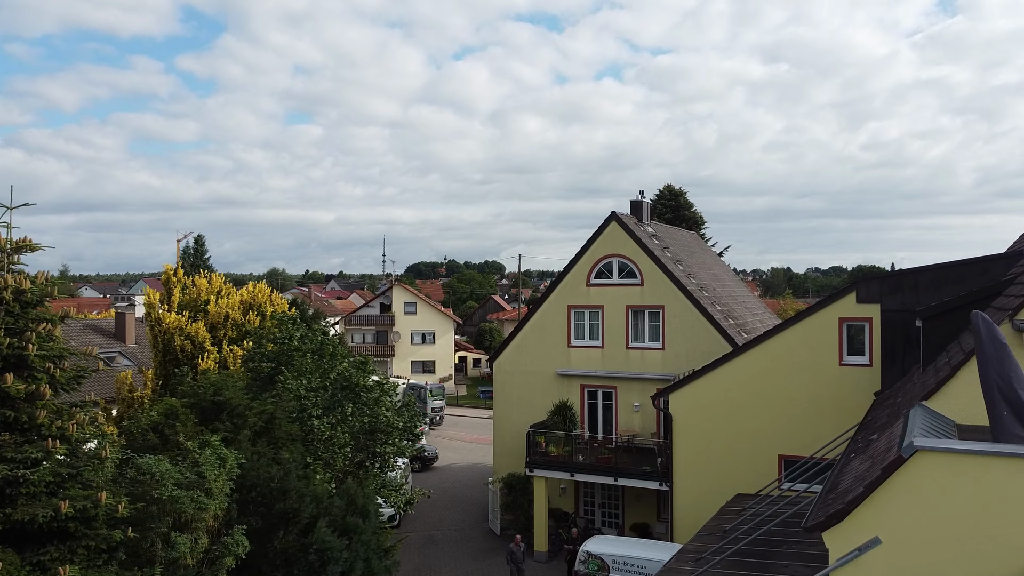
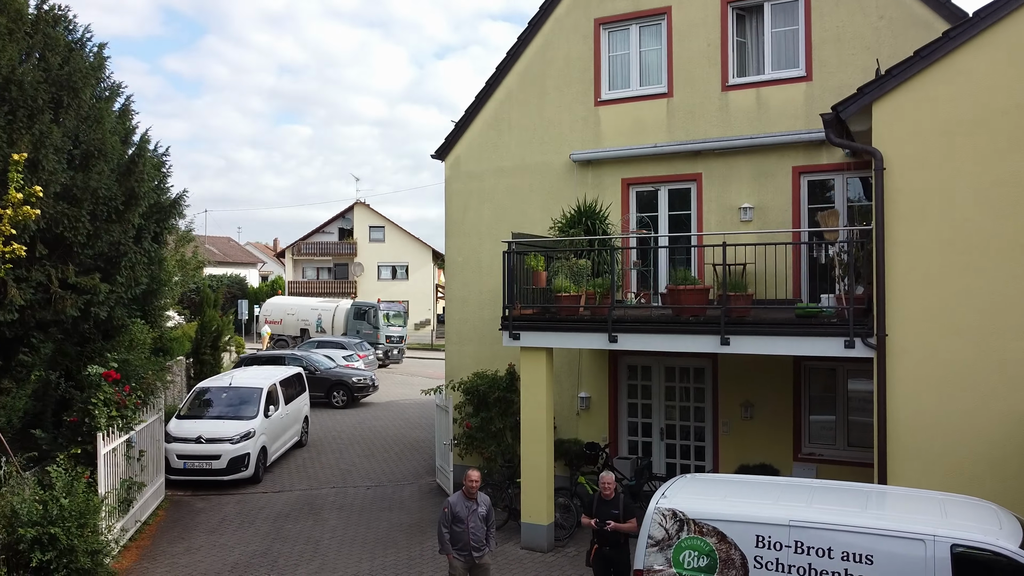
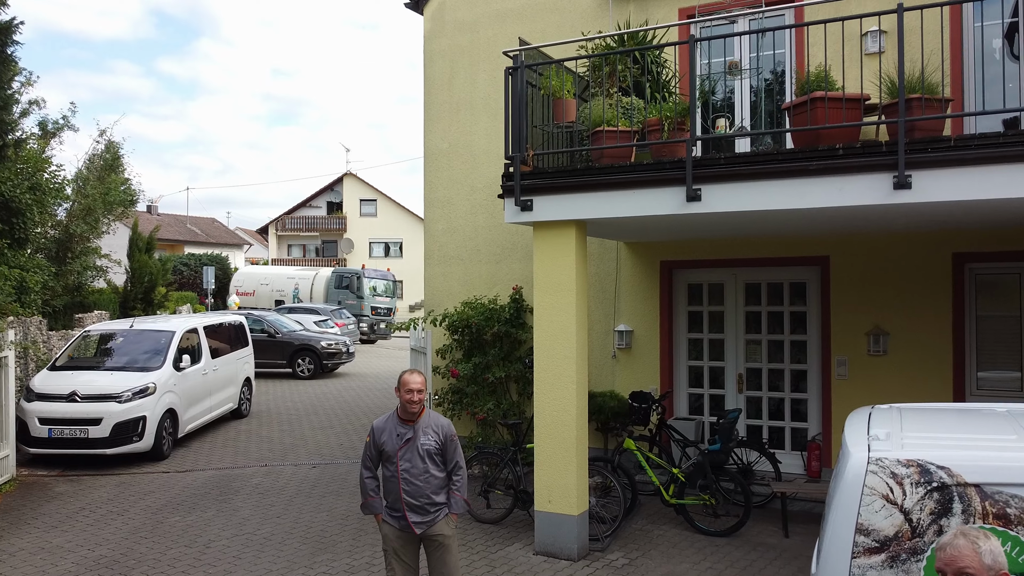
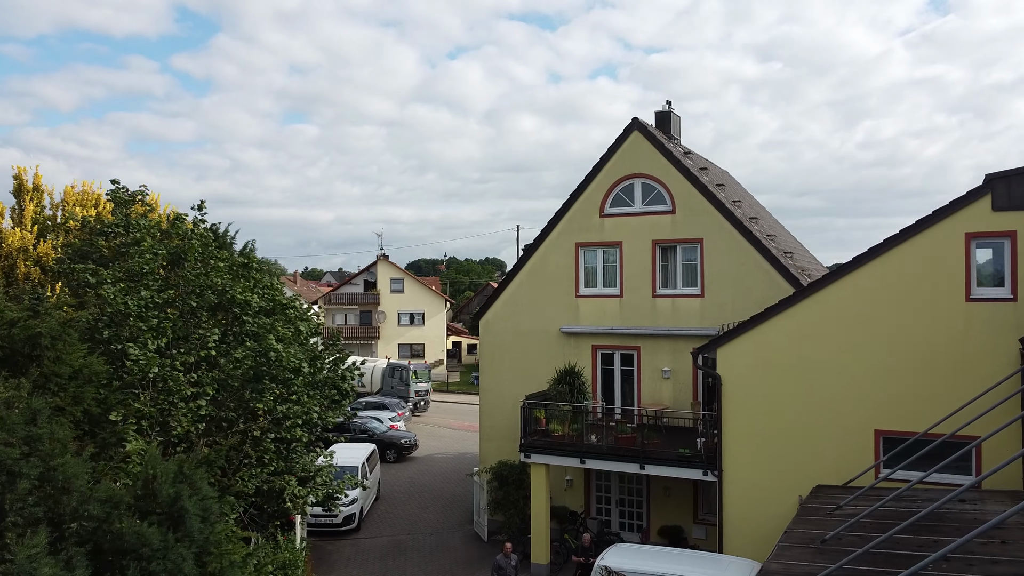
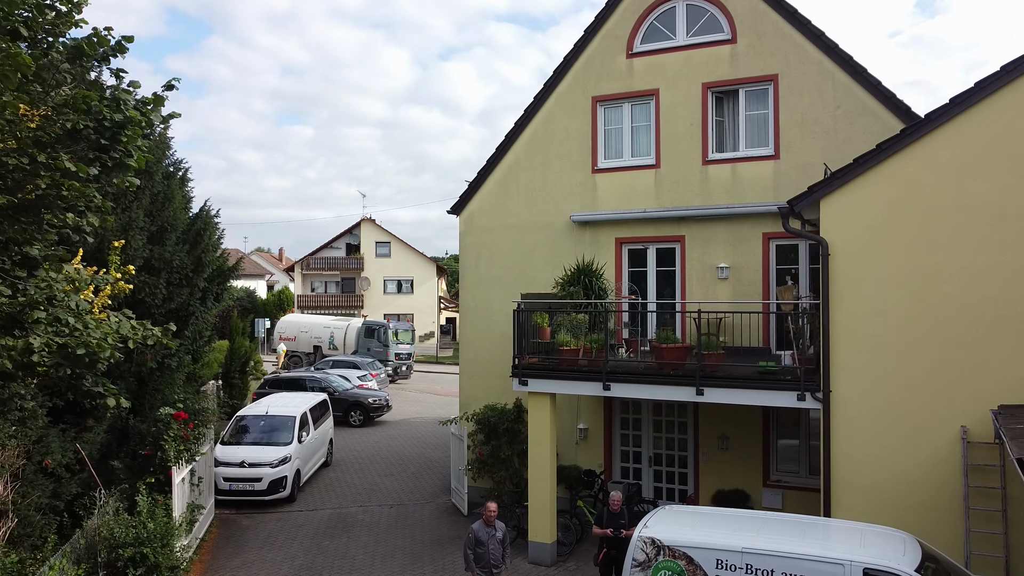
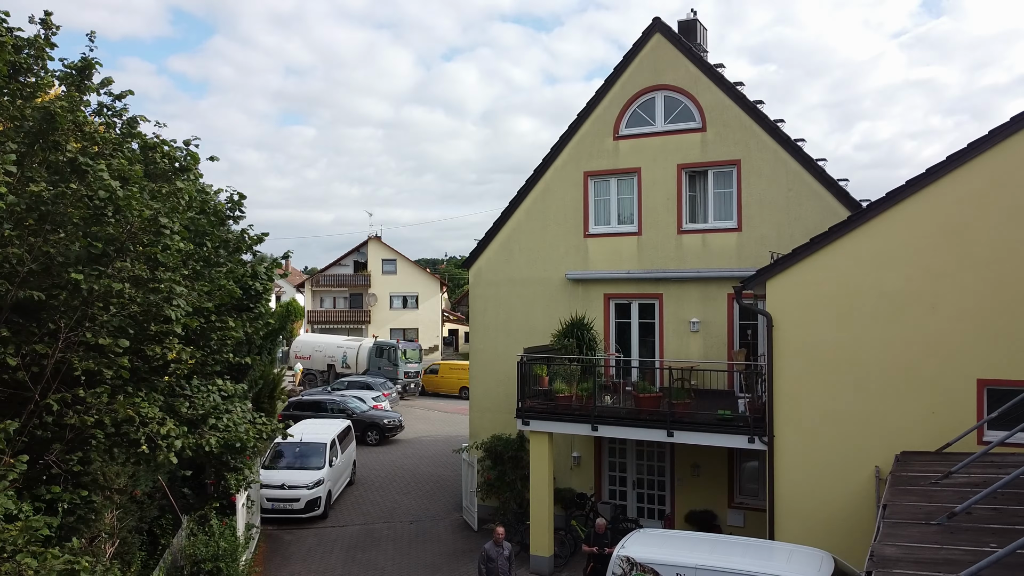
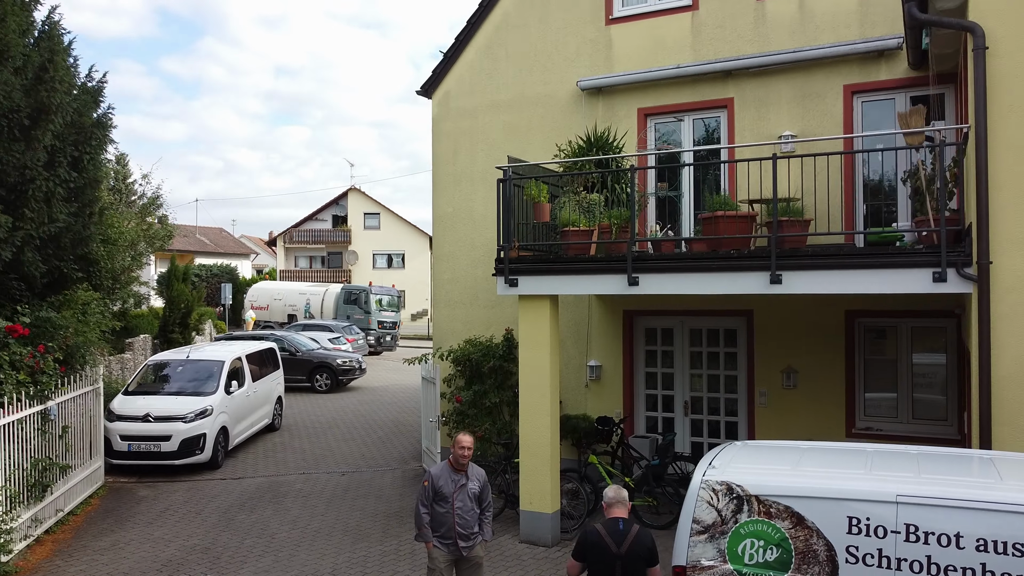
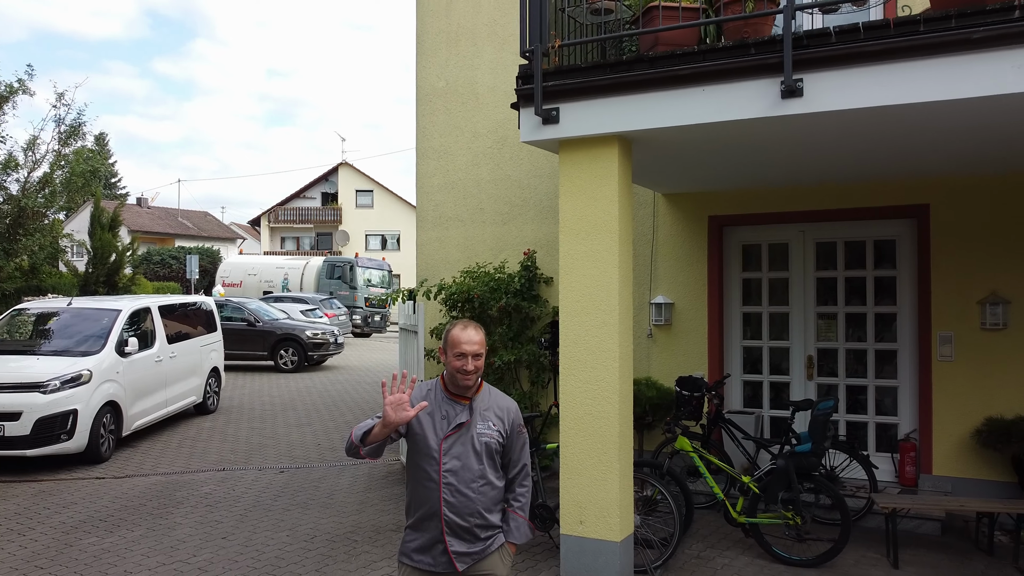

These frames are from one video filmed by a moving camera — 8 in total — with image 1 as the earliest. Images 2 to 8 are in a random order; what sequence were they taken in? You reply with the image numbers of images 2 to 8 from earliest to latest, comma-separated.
4, 6, 5, 2, 7, 3, 8
